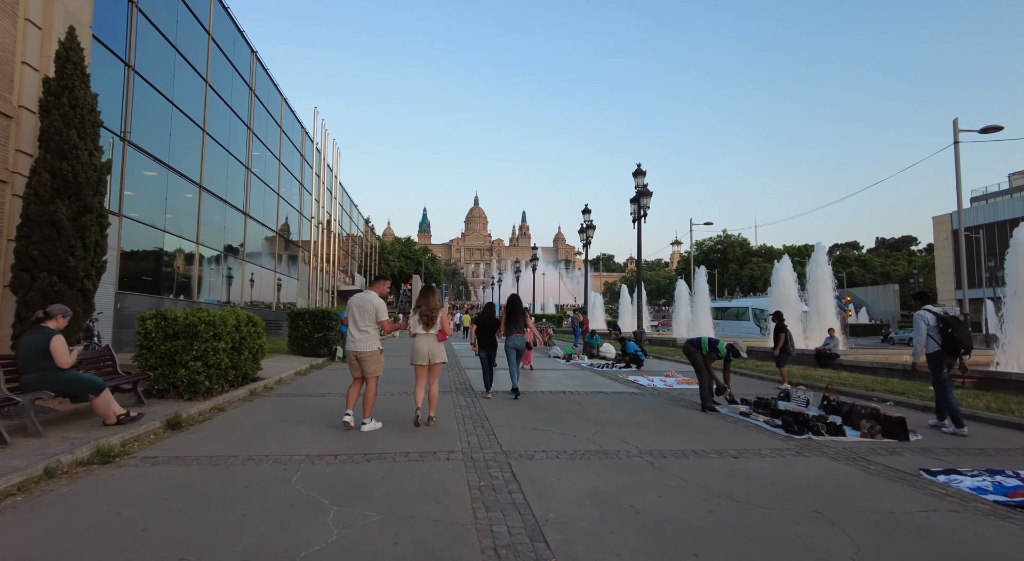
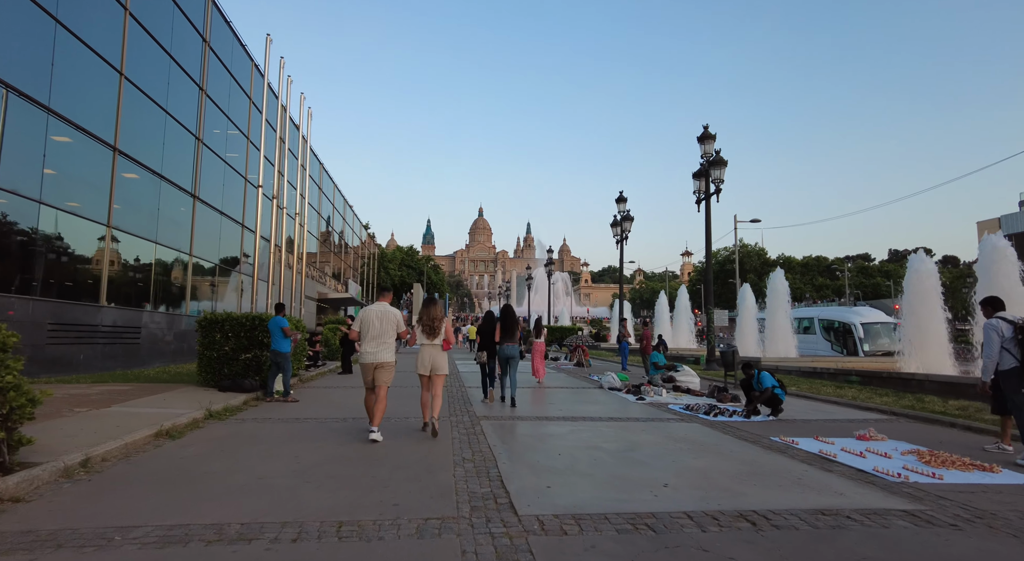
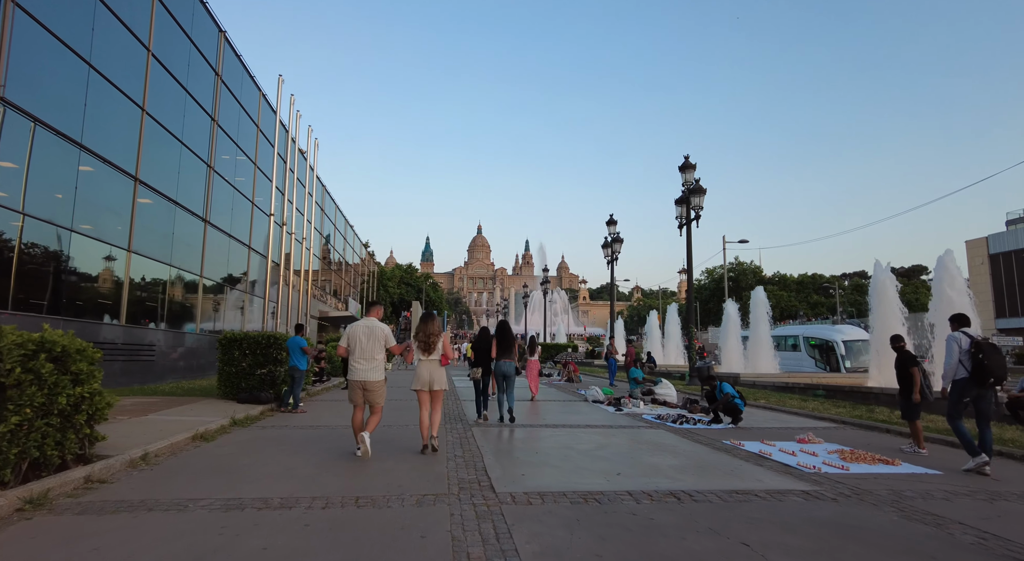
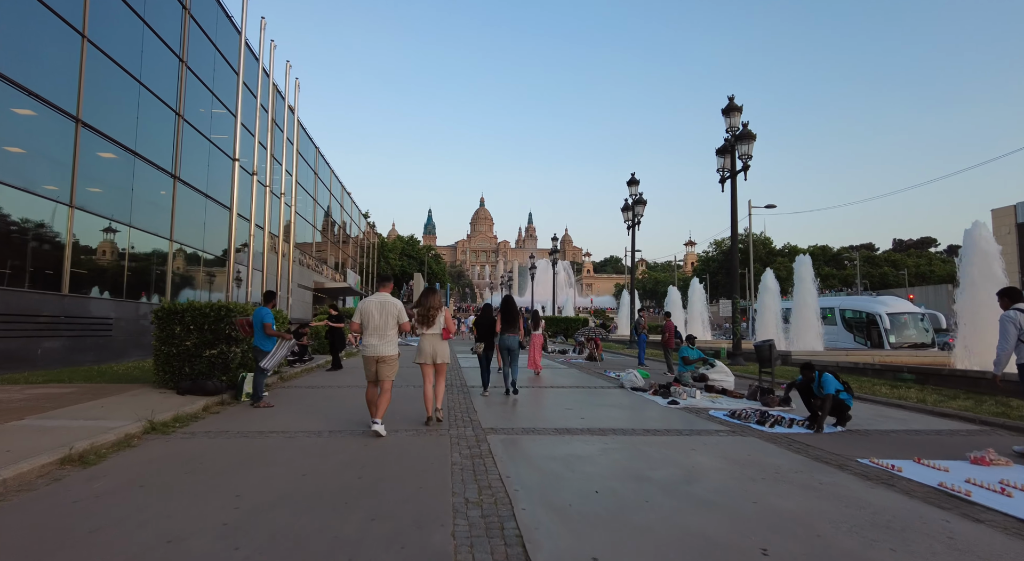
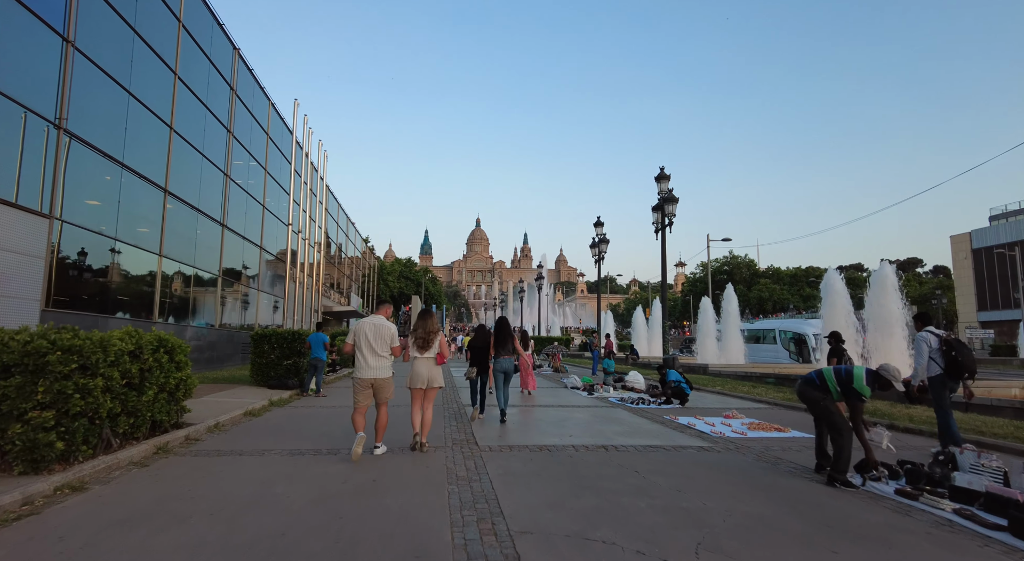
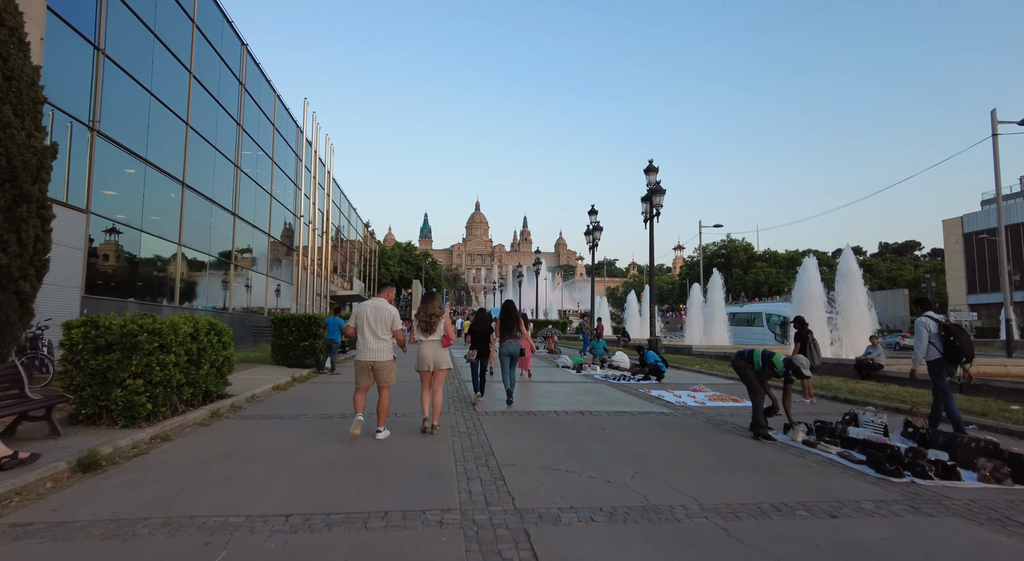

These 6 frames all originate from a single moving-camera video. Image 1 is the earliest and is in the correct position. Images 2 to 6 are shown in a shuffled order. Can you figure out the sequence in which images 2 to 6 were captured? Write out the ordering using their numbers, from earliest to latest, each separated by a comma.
6, 5, 3, 2, 4
